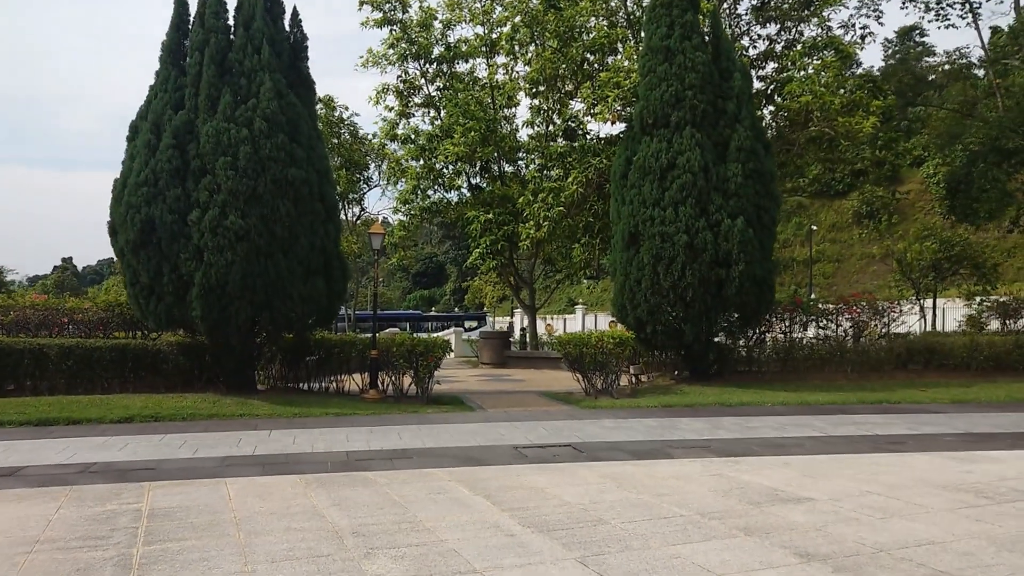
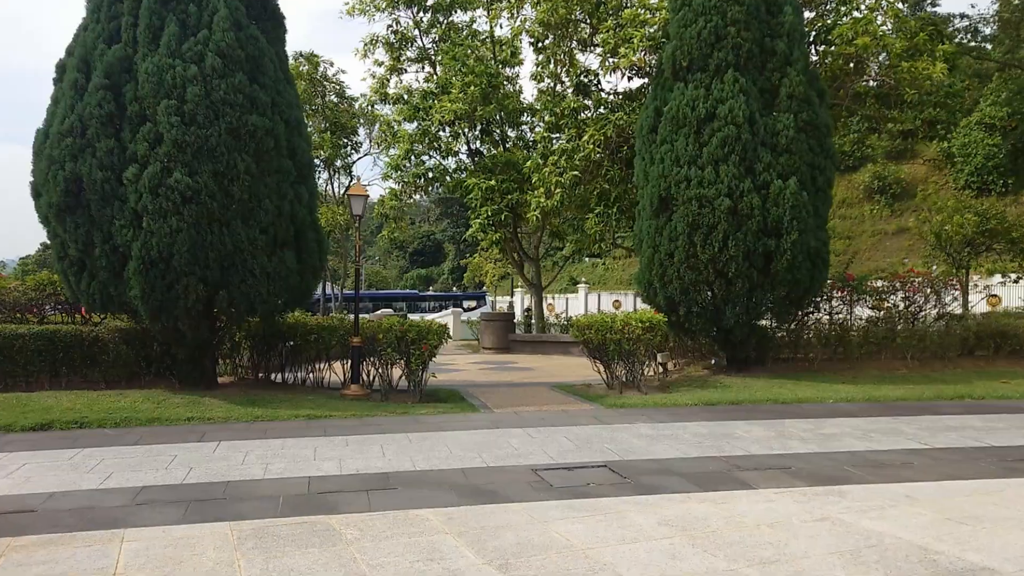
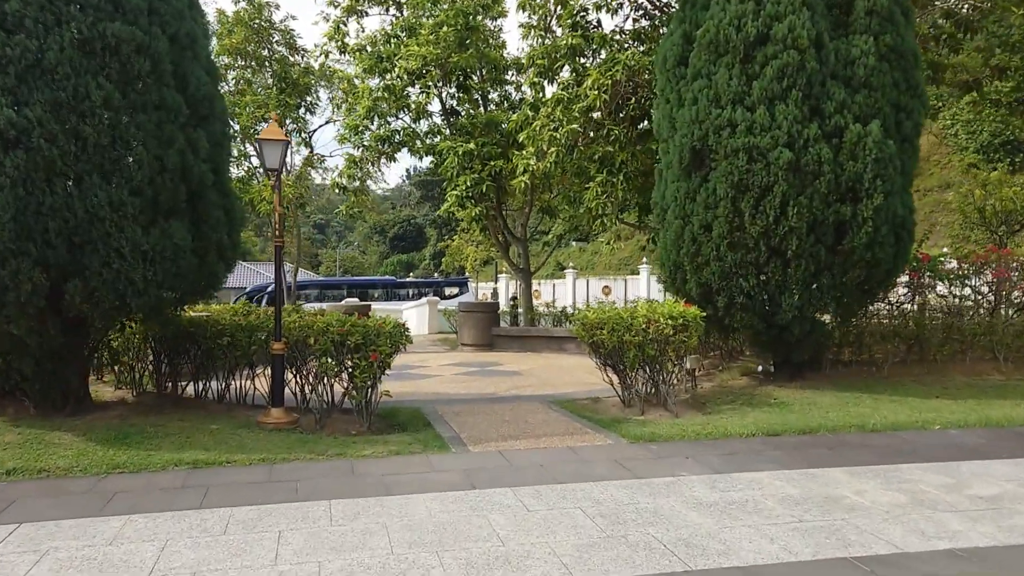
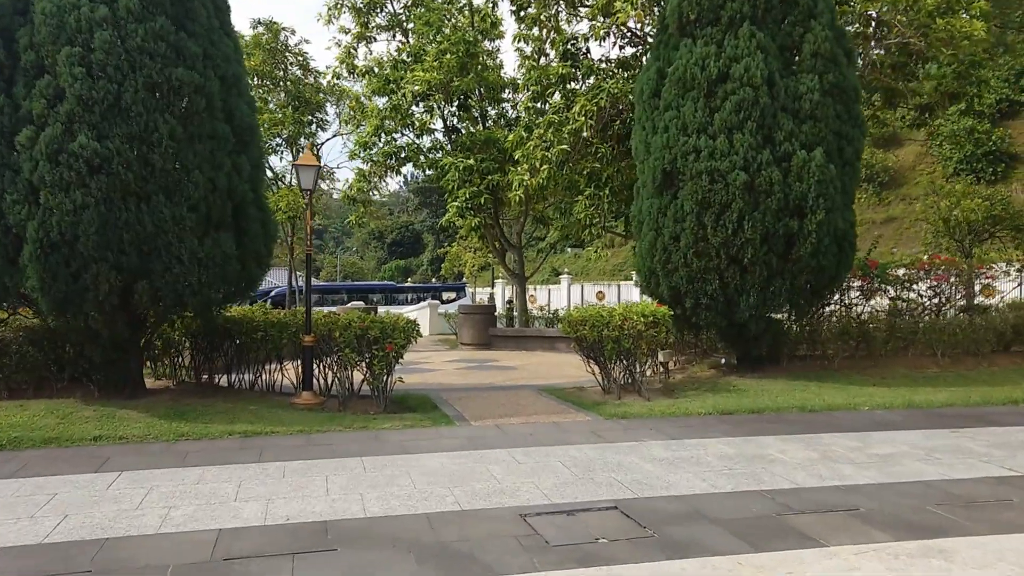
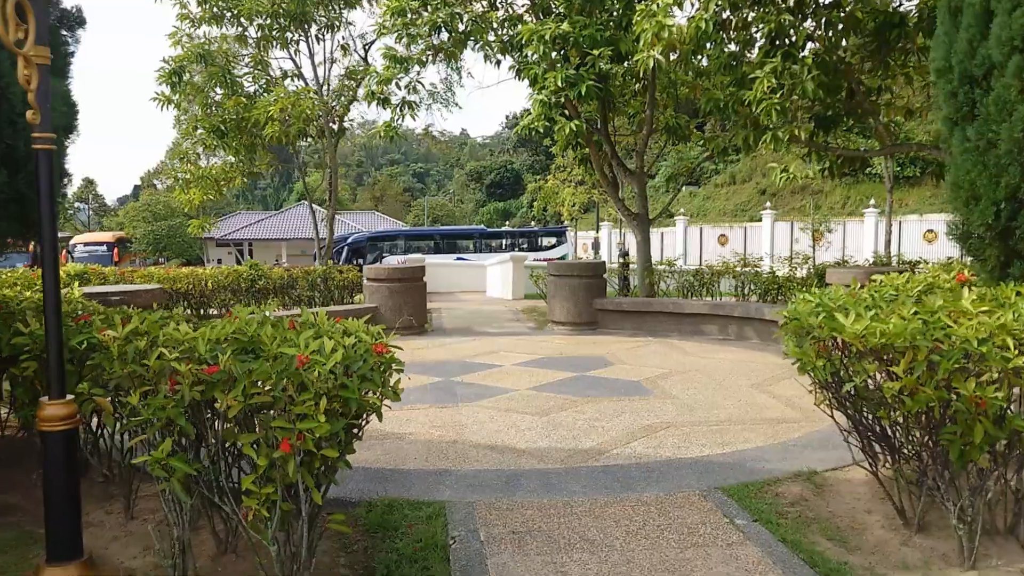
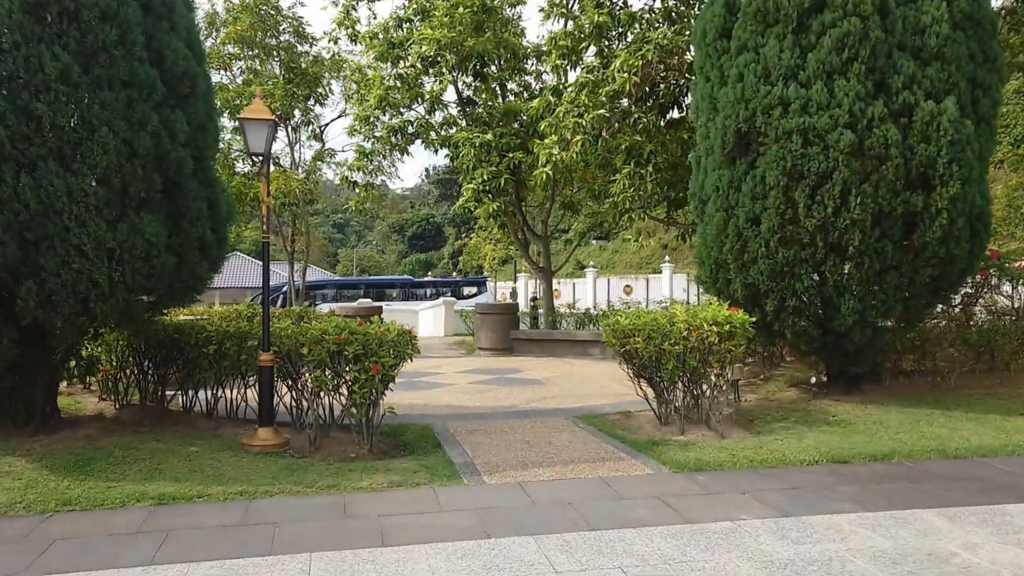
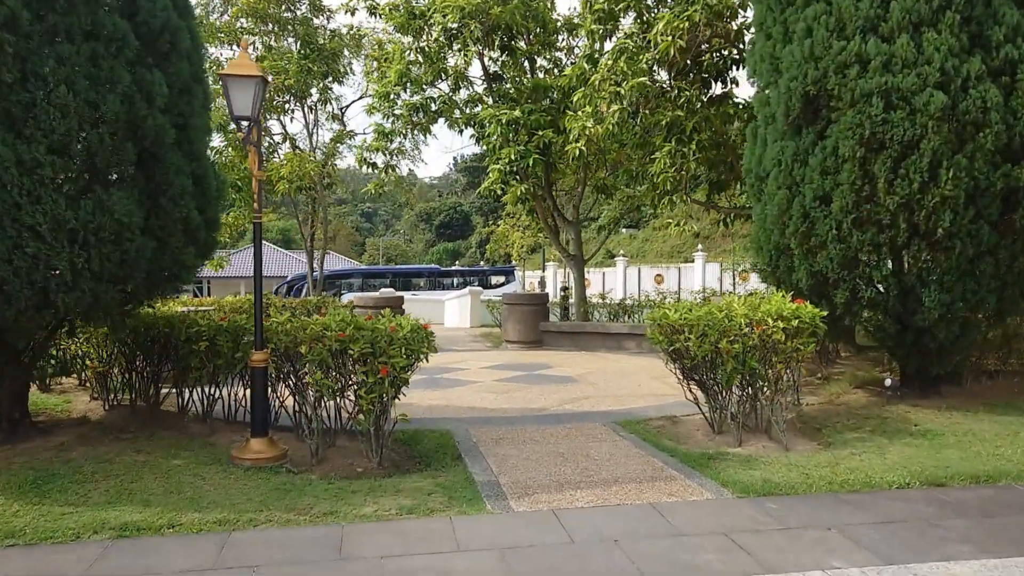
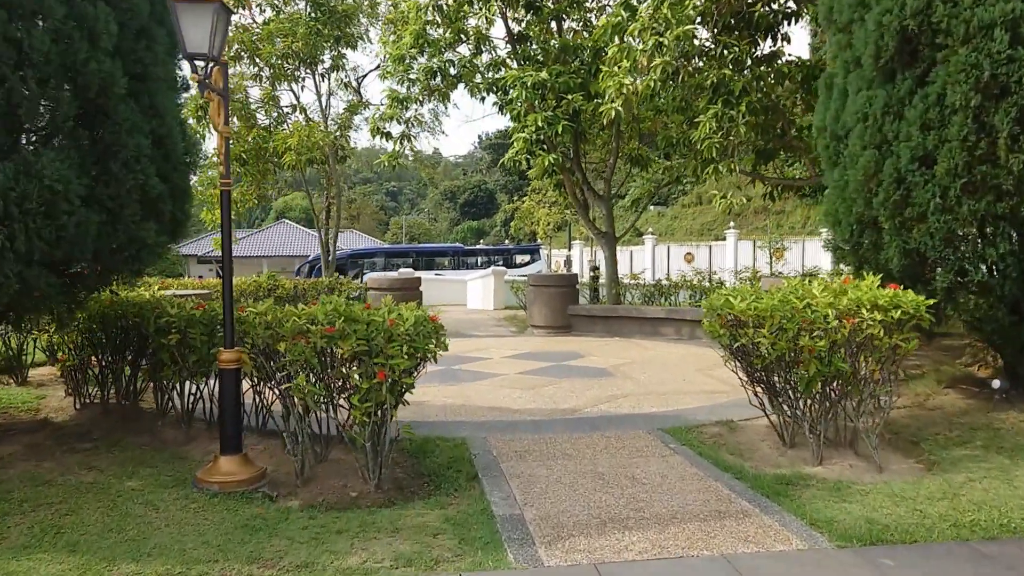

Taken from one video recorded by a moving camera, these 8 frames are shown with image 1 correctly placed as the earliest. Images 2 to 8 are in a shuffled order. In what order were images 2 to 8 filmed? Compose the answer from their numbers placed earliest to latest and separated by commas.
2, 4, 3, 6, 7, 8, 5
